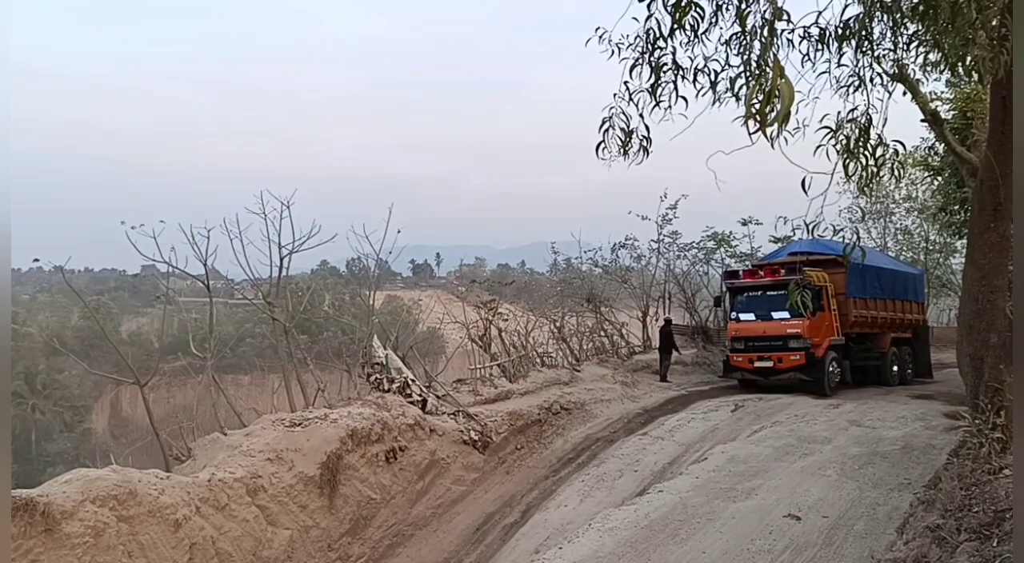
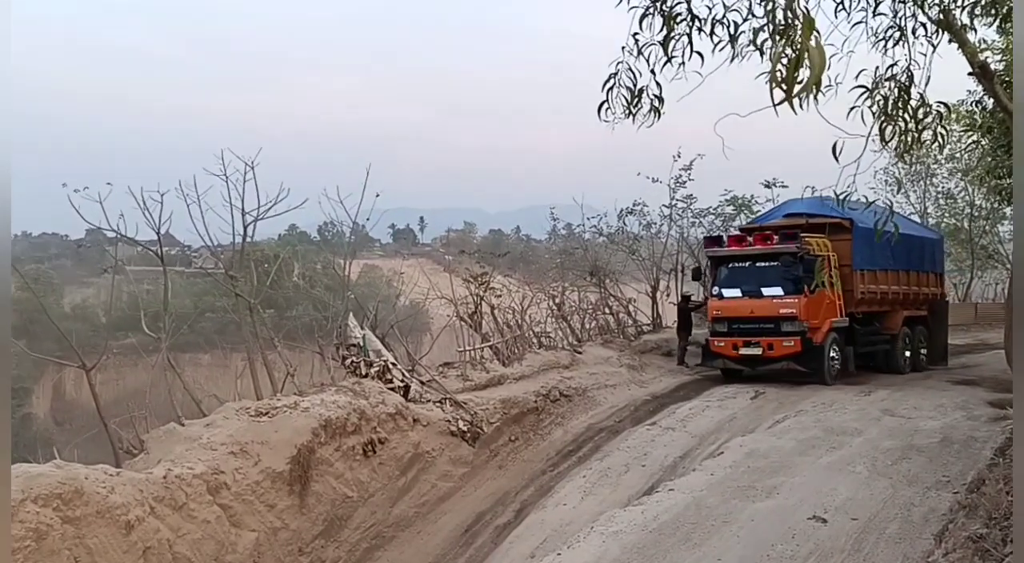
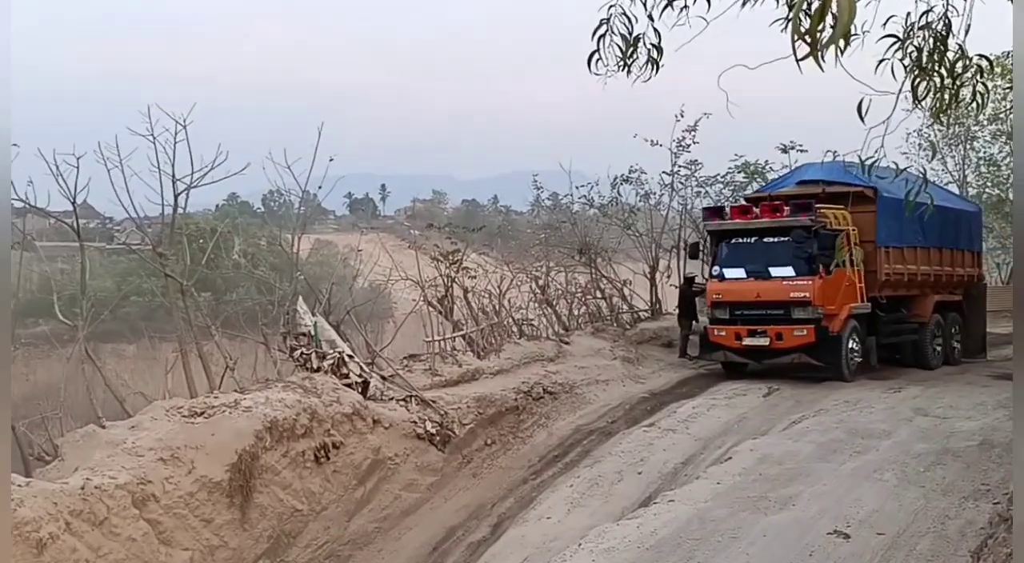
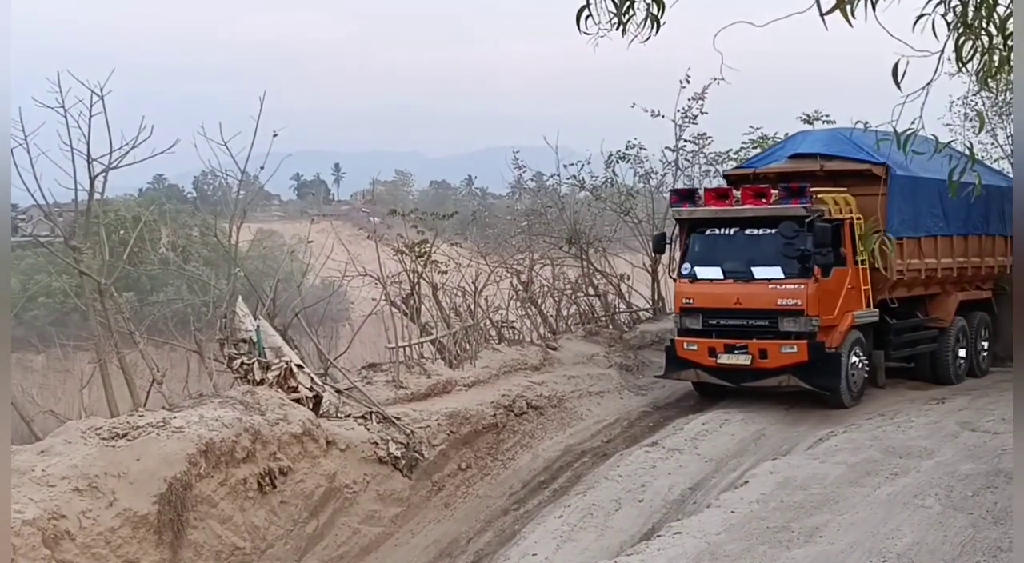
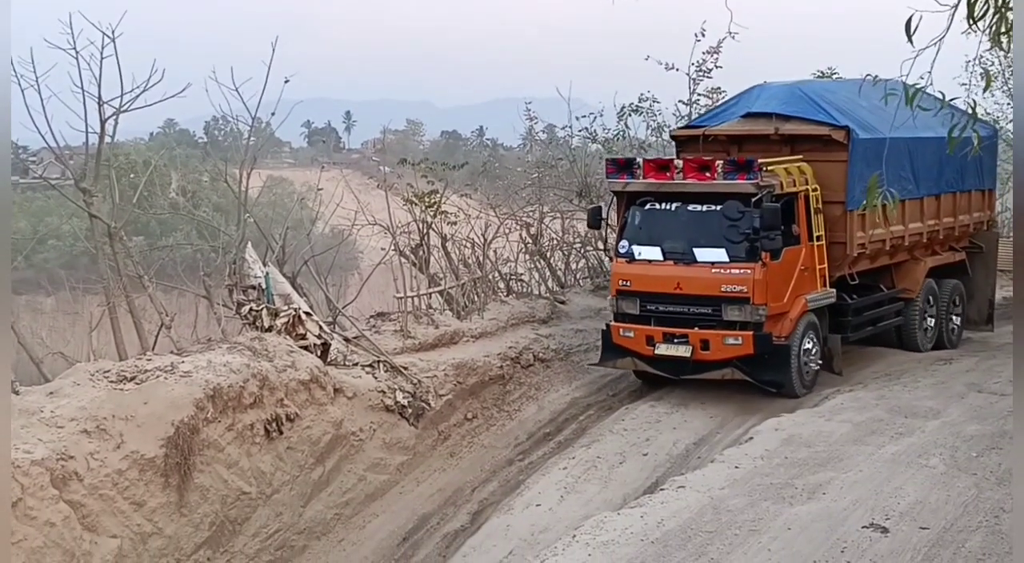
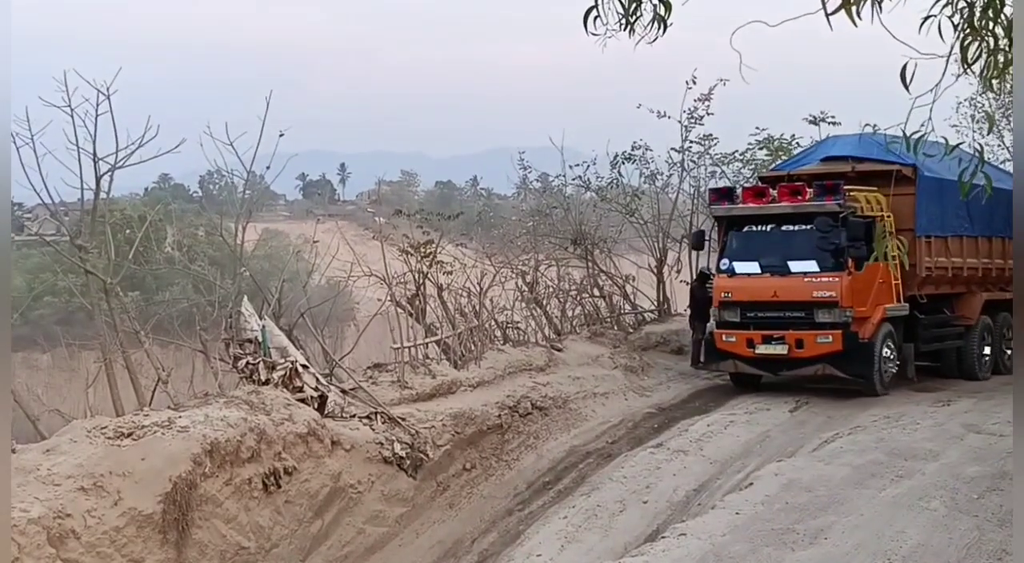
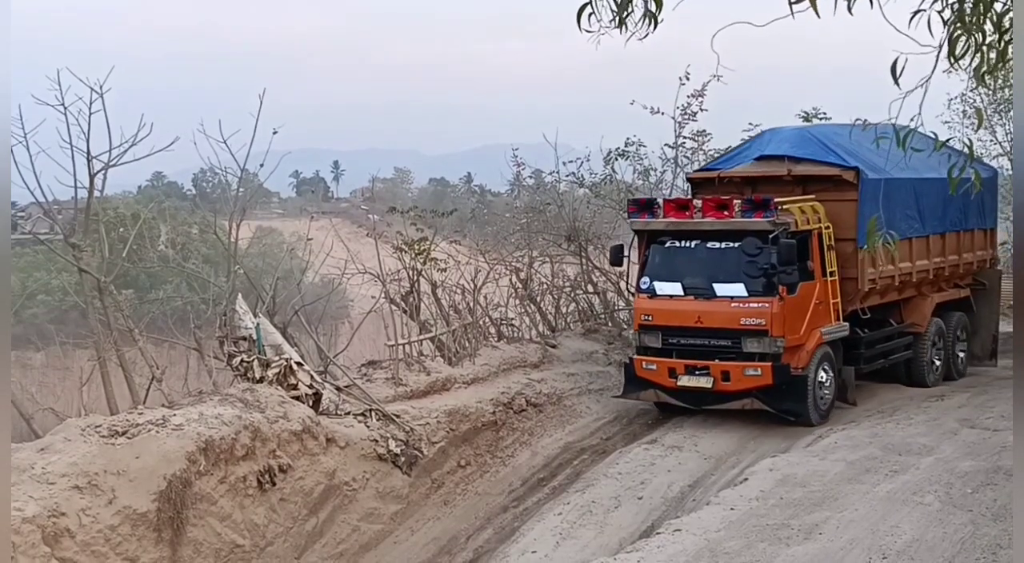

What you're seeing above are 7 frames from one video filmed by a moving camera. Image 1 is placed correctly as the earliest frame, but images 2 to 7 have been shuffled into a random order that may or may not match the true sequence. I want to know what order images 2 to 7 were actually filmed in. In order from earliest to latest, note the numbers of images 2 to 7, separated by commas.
2, 3, 6, 4, 7, 5
